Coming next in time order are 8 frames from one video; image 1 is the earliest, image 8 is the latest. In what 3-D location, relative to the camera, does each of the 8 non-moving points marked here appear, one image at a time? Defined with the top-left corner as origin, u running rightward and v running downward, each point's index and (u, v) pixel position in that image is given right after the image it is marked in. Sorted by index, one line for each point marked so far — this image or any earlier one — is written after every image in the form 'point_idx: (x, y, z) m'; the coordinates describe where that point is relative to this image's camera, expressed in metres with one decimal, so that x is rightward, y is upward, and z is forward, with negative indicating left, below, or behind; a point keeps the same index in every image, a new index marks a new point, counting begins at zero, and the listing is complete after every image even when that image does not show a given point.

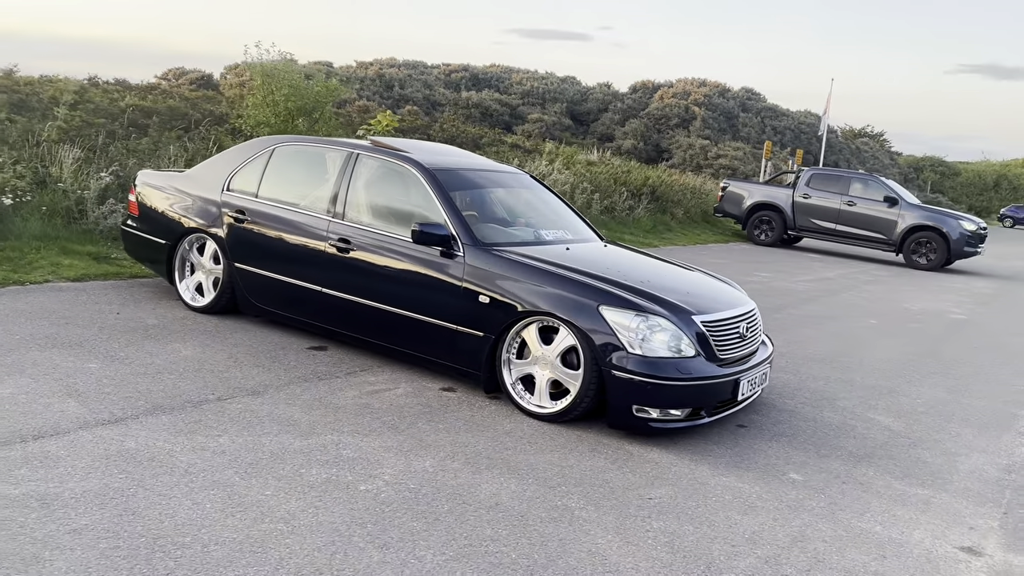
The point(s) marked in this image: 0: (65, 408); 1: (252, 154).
0: (-2.1, -0.6, +4.0) m
1: (-1.9, +1.0, +6.1) m
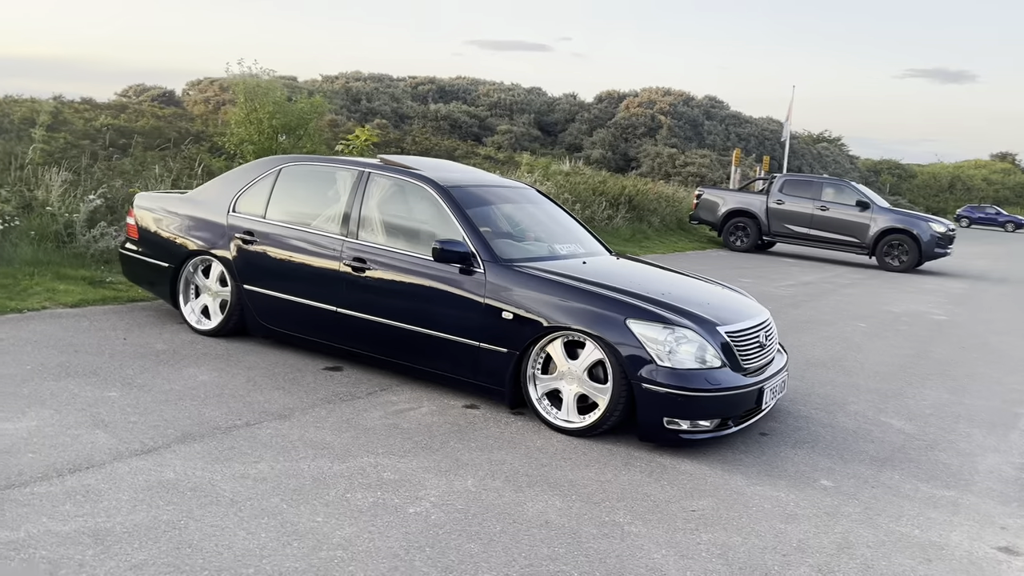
0: (-2.0, -0.7, +3.9) m
1: (-1.8, +0.8, +6.1) m
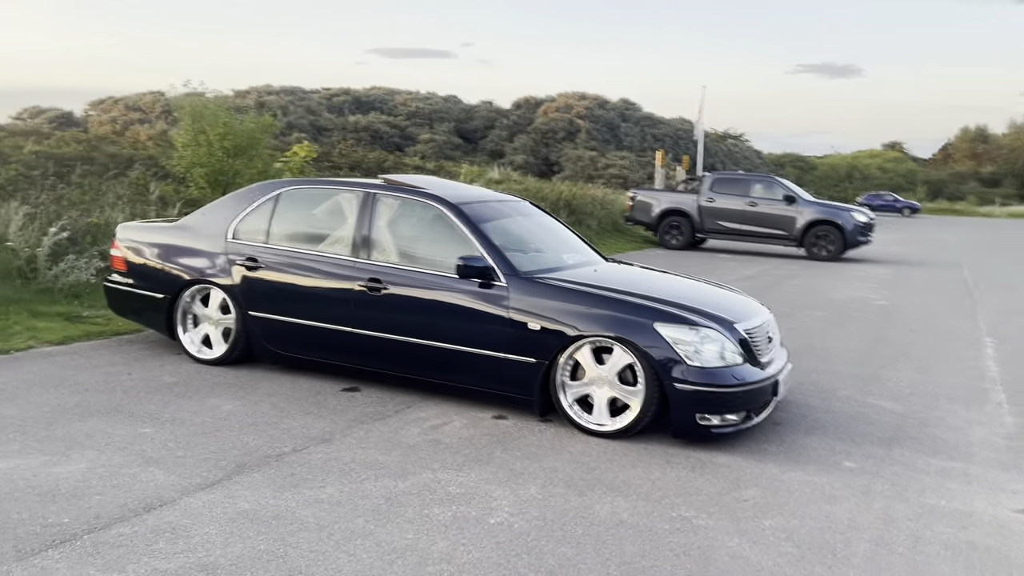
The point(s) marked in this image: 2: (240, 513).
0: (-1.7, -0.9, +3.9) m
1: (-1.8, +0.6, +6.1) m
2: (-1.2, -1.0, +3.6) m
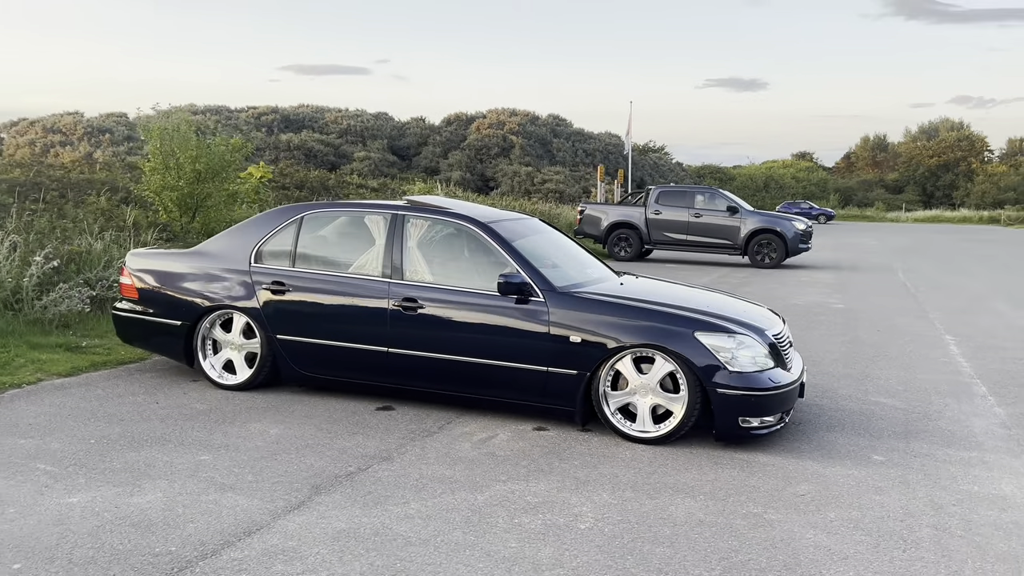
0: (-1.3, -1.0, +3.9) m
1: (-1.7, +0.5, +6.1) m
2: (-0.7, -1.1, +3.6) m
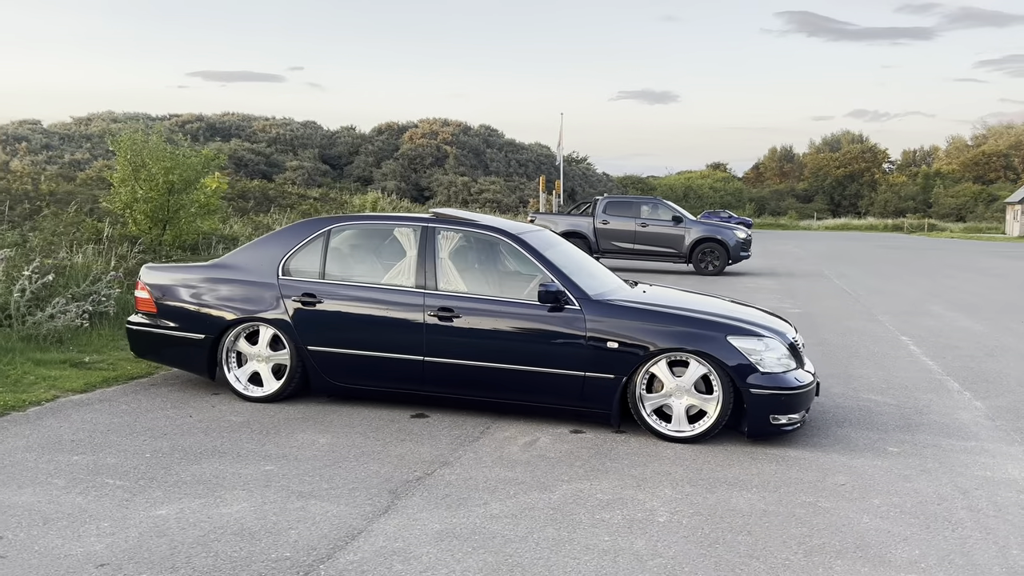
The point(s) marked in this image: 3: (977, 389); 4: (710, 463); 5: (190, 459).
0: (-0.9, -1.1, +4.0) m
1: (-1.5, +0.4, +6.2) m
2: (-0.3, -1.1, +3.8) m
3: (+4.1, -0.9, +7.3) m
4: (+1.2, -1.0, +5.0) m
5: (-1.8, -1.0, +4.7) m
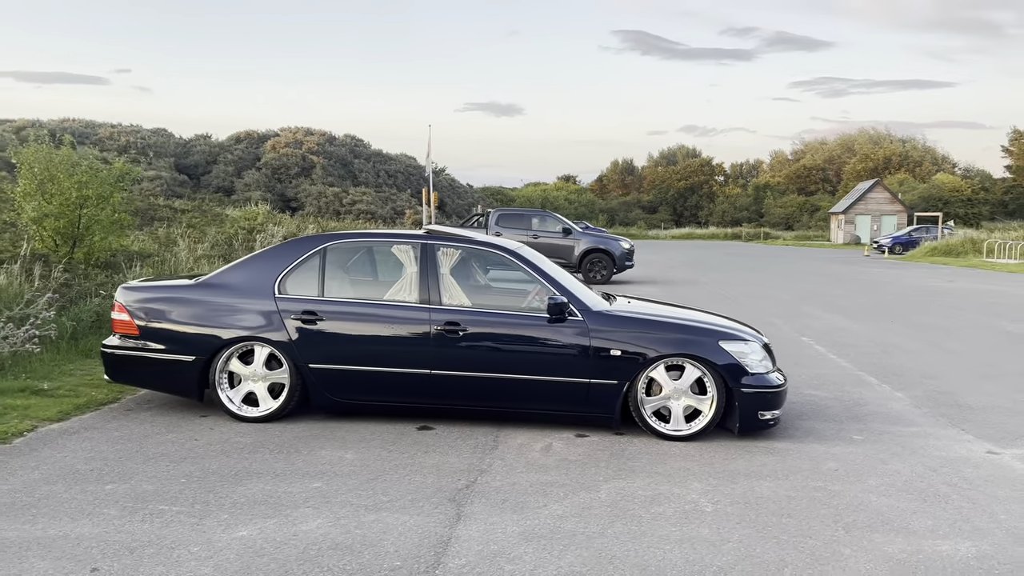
0: (-0.5, -1.1, +4.1) m
1: (-1.6, +0.3, +6.2) m
2: (0.0, -1.2, +4.0) m
3: (+3.8, -0.9, +8.3) m
4: (+1.3, -1.1, +5.4) m
5: (-1.6, -1.1, +4.6) m
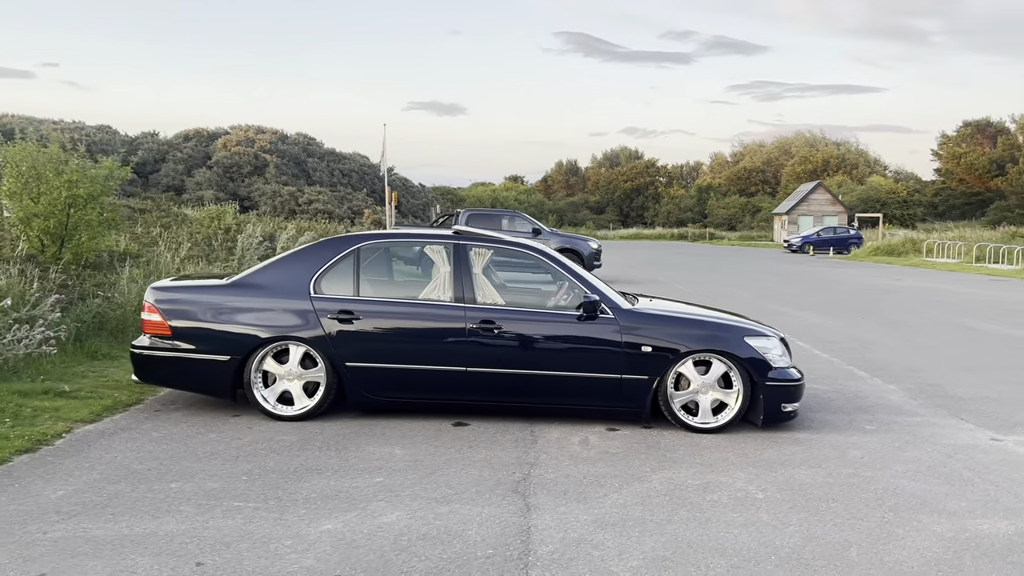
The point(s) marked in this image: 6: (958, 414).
0: (-0.2, -1.1, +4.3) m
1: (-1.3, +0.3, +6.2) m
2: (+0.4, -1.2, +4.2) m
3: (+3.9, -0.9, +8.7) m
4: (+1.6, -1.1, +5.7) m
5: (-1.2, -1.1, +4.7) m
6: (+3.7, -1.0, +6.9) m
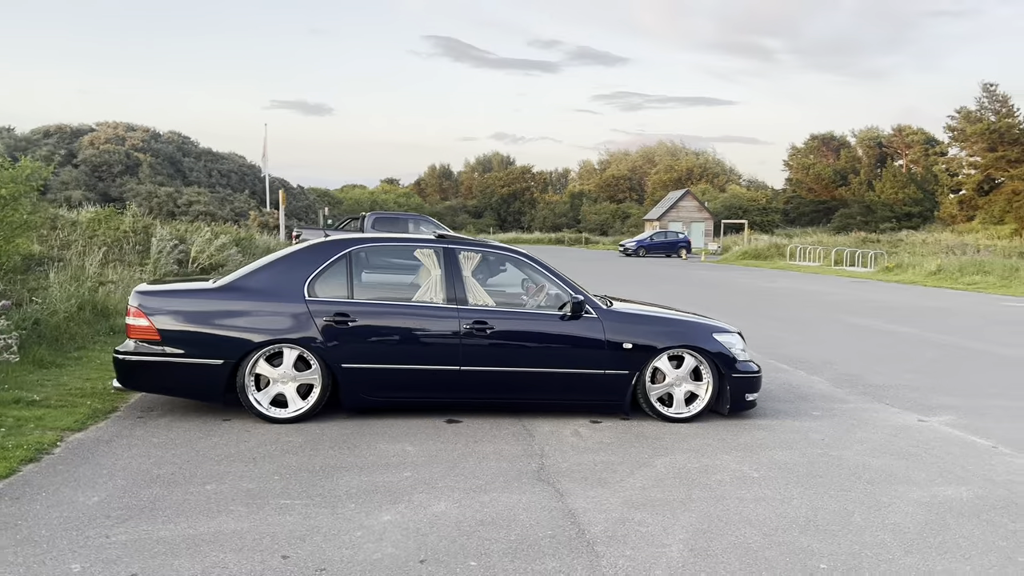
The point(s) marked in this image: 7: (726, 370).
0: (0.0, -1.1, +4.6) m
1: (-1.4, +0.2, +6.3) m
2: (+0.6, -1.2, +4.6) m
3: (+3.3, -0.9, +9.5) m
4: (+1.6, -1.1, +6.2) m
5: (-1.1, -1.1, +4.8) m
6: (+3.4, -1.0, +7.8) m
7: (+1.7, -0.6, +6.6) m
